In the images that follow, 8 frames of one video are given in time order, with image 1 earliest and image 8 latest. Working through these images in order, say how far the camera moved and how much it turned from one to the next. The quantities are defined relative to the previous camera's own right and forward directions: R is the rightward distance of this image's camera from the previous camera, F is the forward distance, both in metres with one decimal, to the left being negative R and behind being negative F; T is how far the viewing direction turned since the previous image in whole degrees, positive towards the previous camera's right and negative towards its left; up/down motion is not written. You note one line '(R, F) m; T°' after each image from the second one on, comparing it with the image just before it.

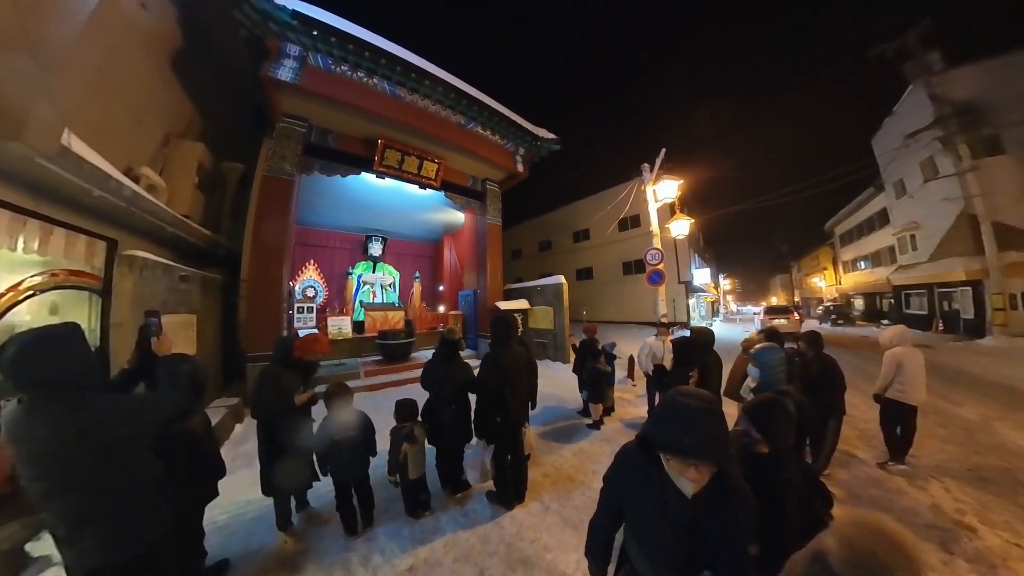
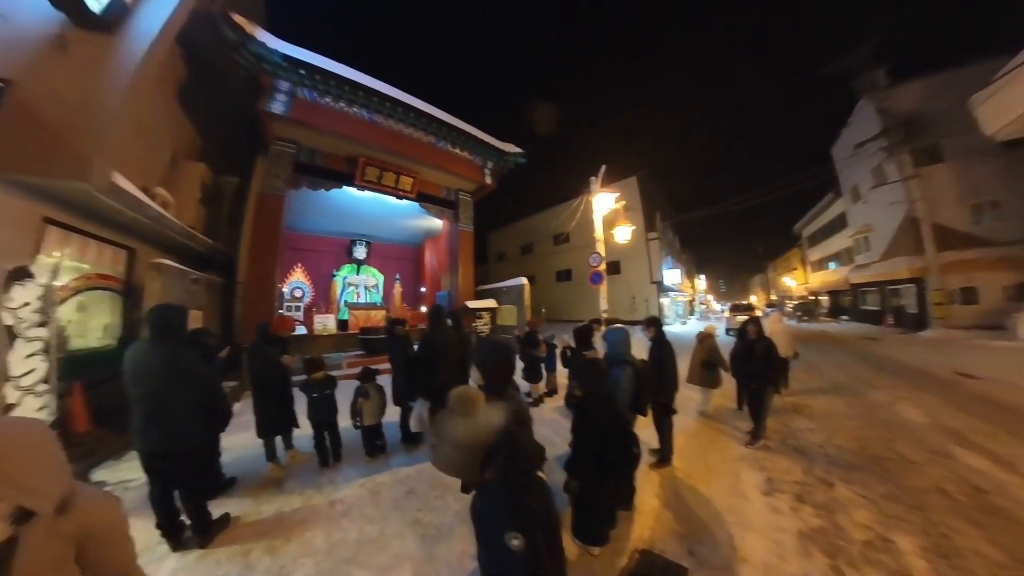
(+0.8, -1.0) m; +1°
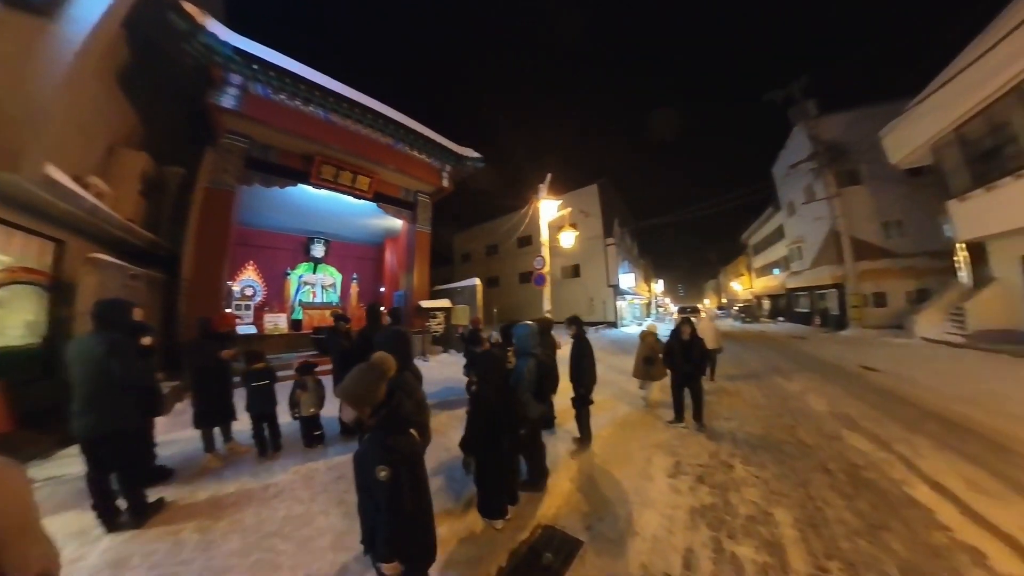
(+0.5, -0.4) m; +5°
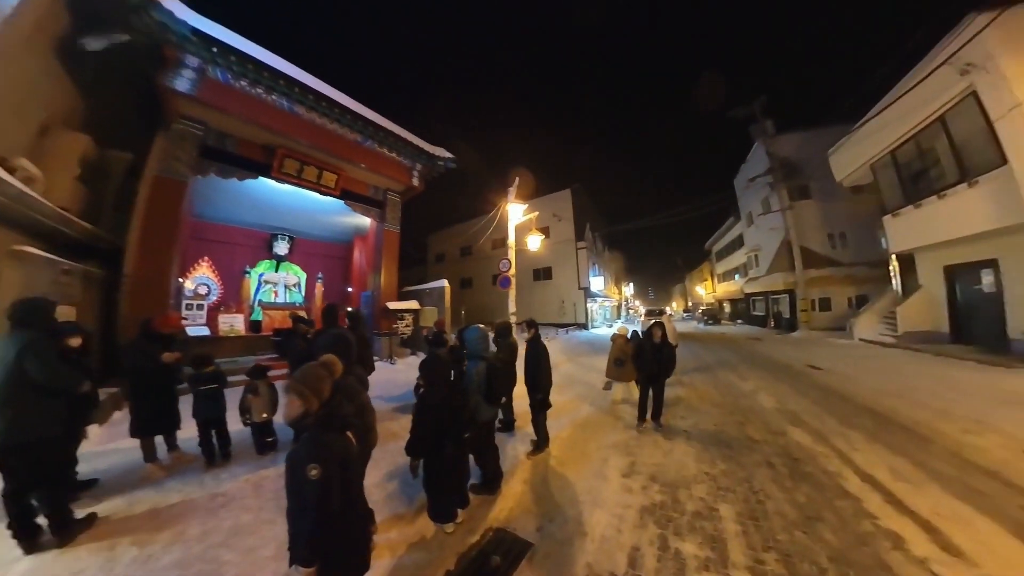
(+0.1, -0.1) m; +4°
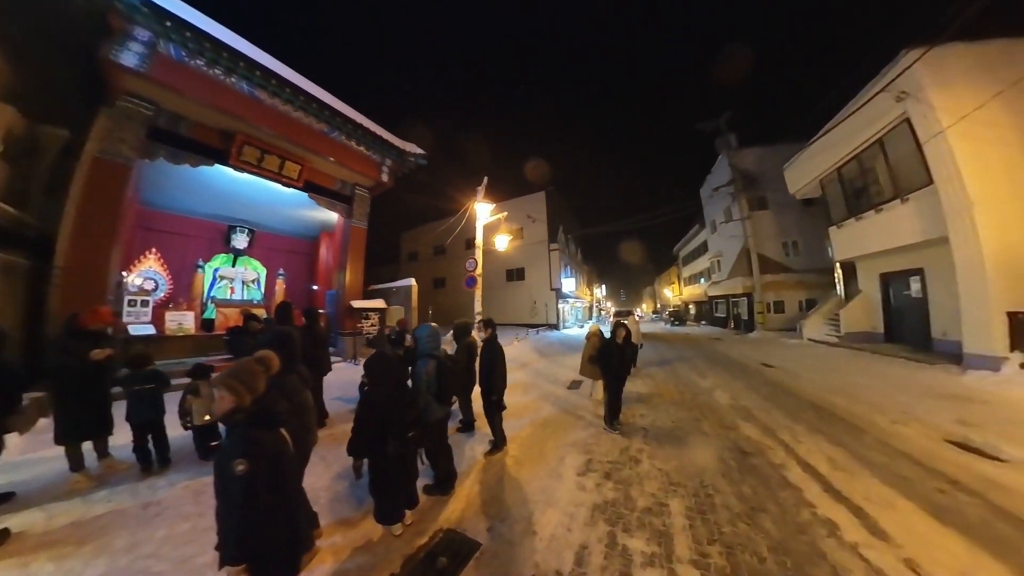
(+0.2, 0.0) m; +4°
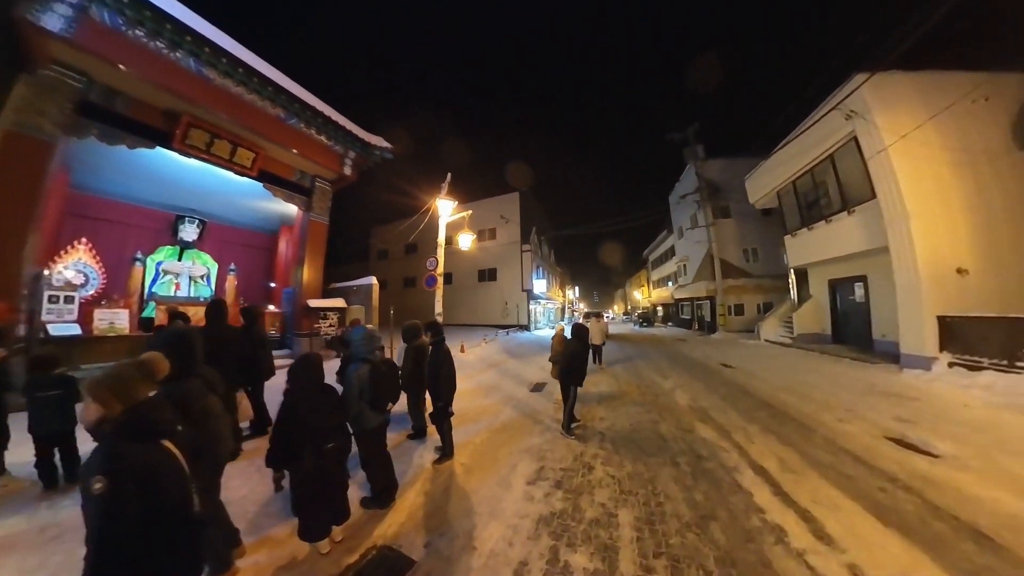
(+0.2, +0.1) m; +4°
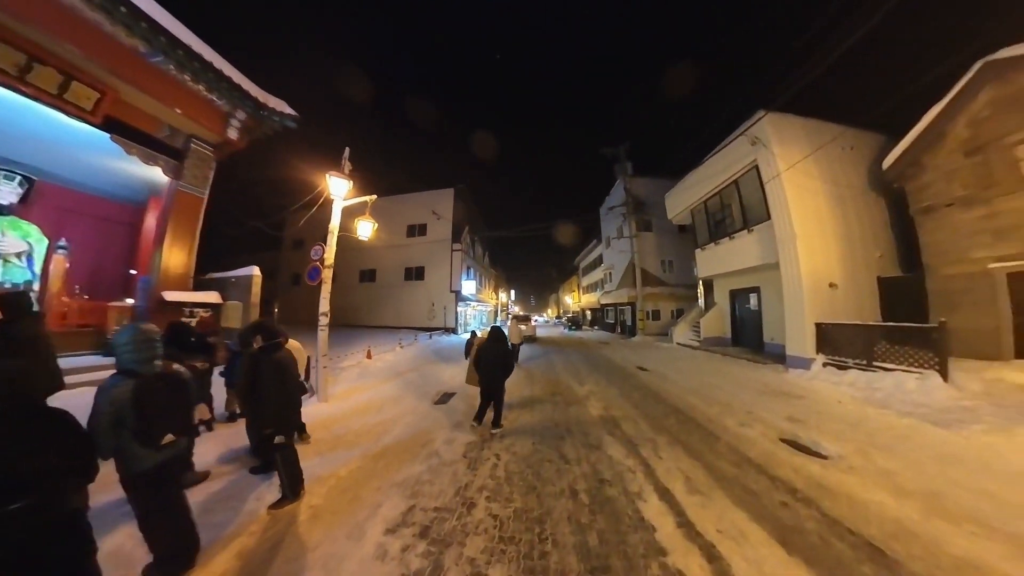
(+0.4, +0.5) m; +10°
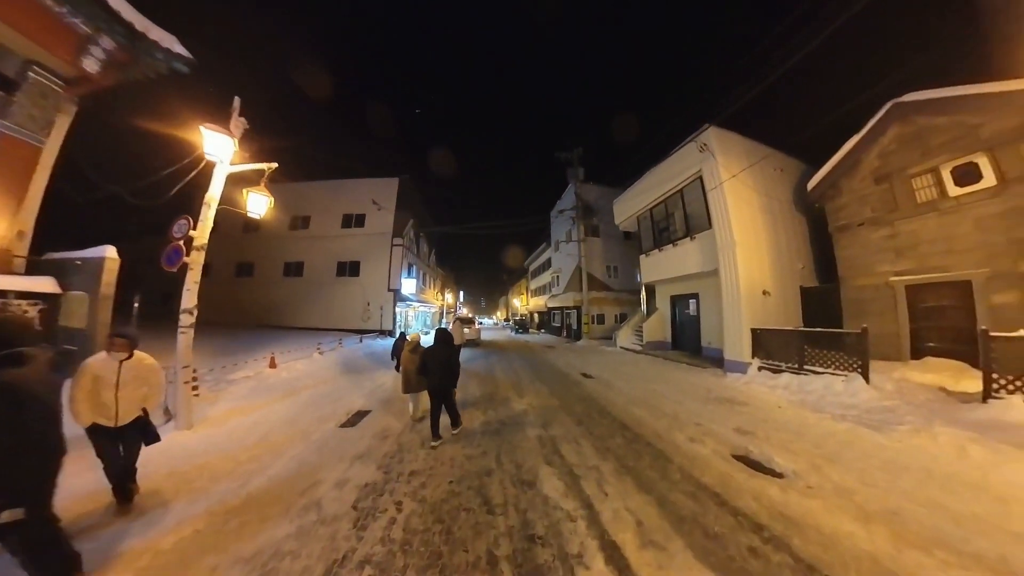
(+0.2, +0.6) m; +9°
